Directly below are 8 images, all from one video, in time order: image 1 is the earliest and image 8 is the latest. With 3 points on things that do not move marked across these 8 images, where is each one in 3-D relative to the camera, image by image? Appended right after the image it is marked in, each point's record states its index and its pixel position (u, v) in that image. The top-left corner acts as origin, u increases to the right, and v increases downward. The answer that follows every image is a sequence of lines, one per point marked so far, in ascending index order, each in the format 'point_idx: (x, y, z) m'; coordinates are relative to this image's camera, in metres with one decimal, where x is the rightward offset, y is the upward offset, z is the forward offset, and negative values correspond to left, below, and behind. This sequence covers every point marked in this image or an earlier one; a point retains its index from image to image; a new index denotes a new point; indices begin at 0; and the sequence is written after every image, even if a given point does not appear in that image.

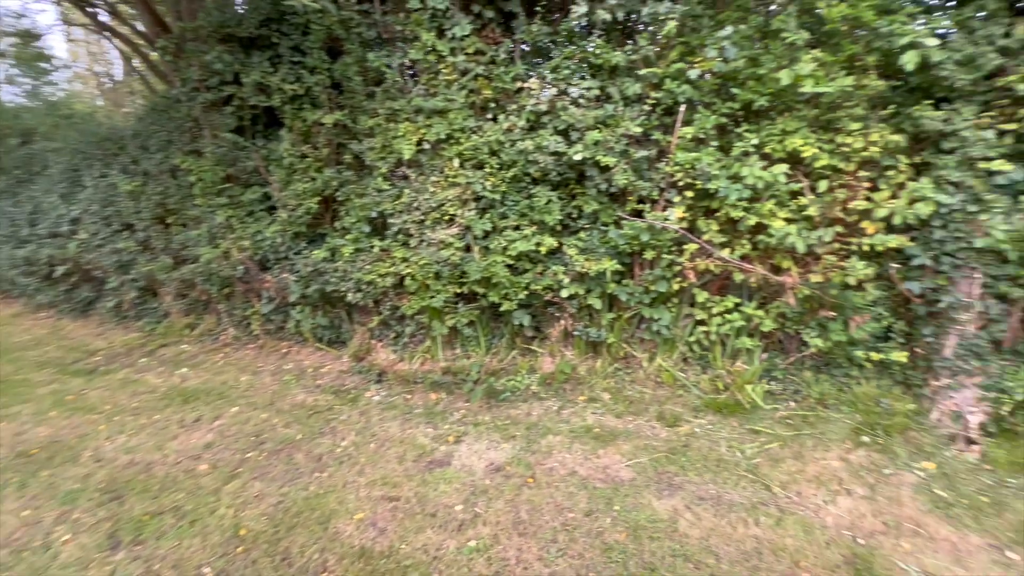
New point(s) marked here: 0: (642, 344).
0: (+1.0, -0.4, +3.5) m
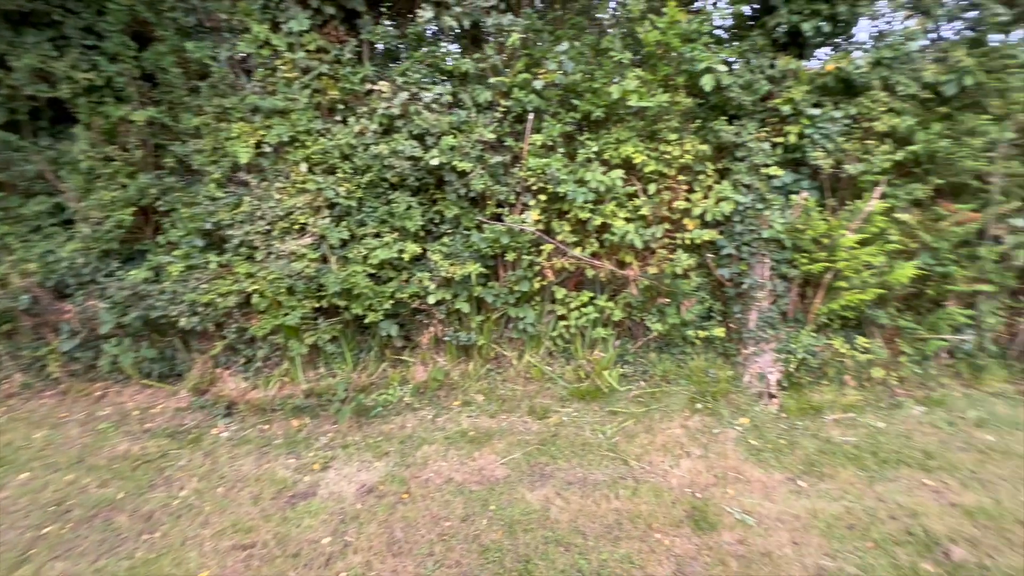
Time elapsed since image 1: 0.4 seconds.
0: (0.0, -0.4, +3.6) m
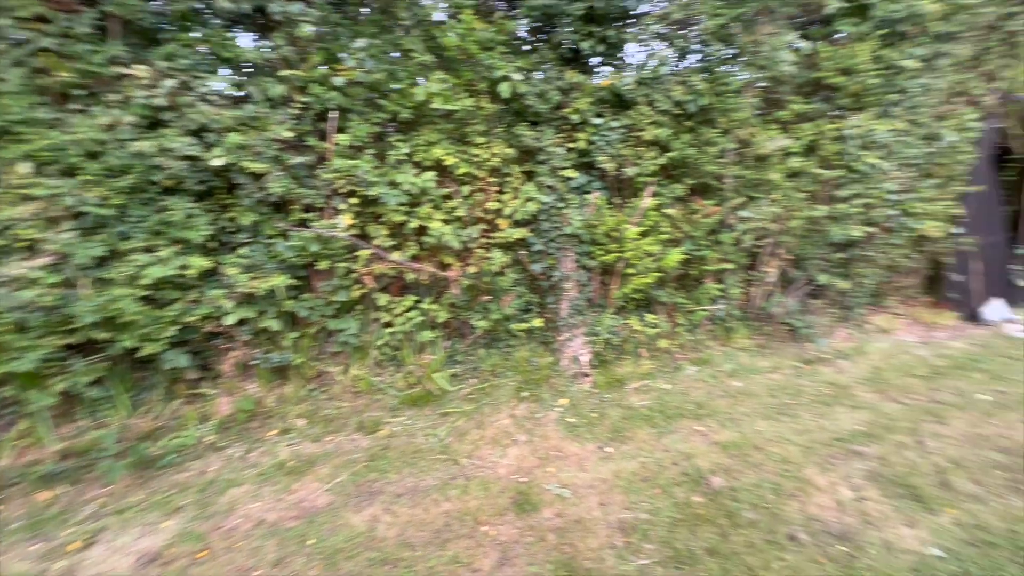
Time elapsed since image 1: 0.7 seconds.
0: (-1.3, -0.5, +3.3) m
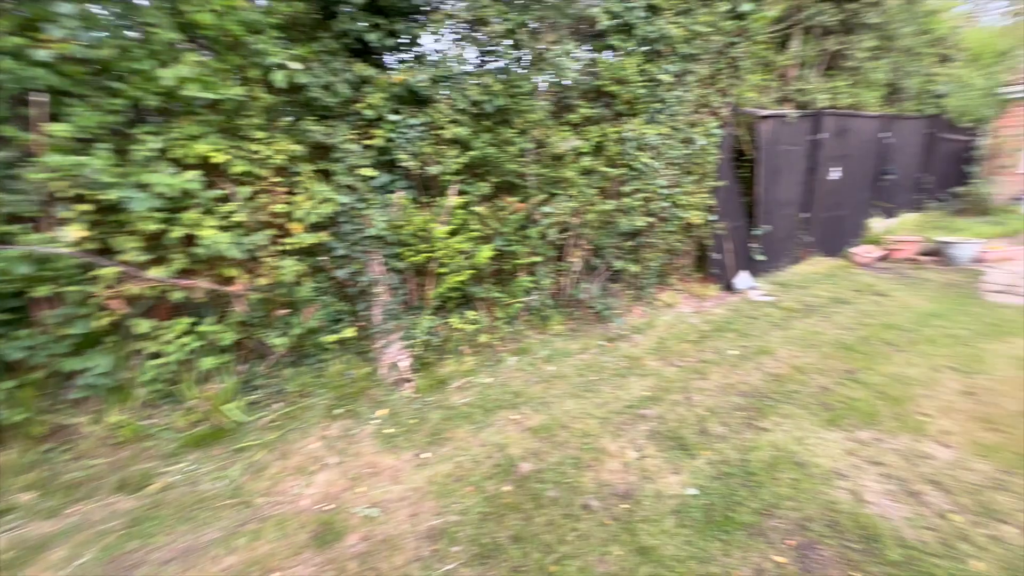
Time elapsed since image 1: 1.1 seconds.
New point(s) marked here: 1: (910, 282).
0: (-2.5, -0.7, +2.6) m
1: (+5.1, +0.1, +5.8) m
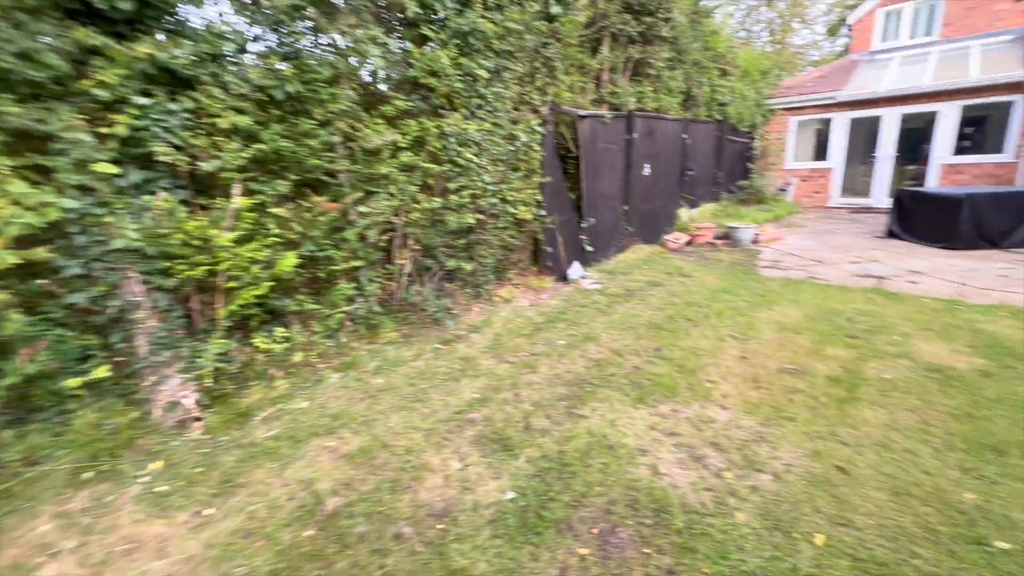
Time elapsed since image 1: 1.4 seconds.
0: (-3.4, -0.9, +1.6) m
1: (+2.9, +0.4, +6.7) m
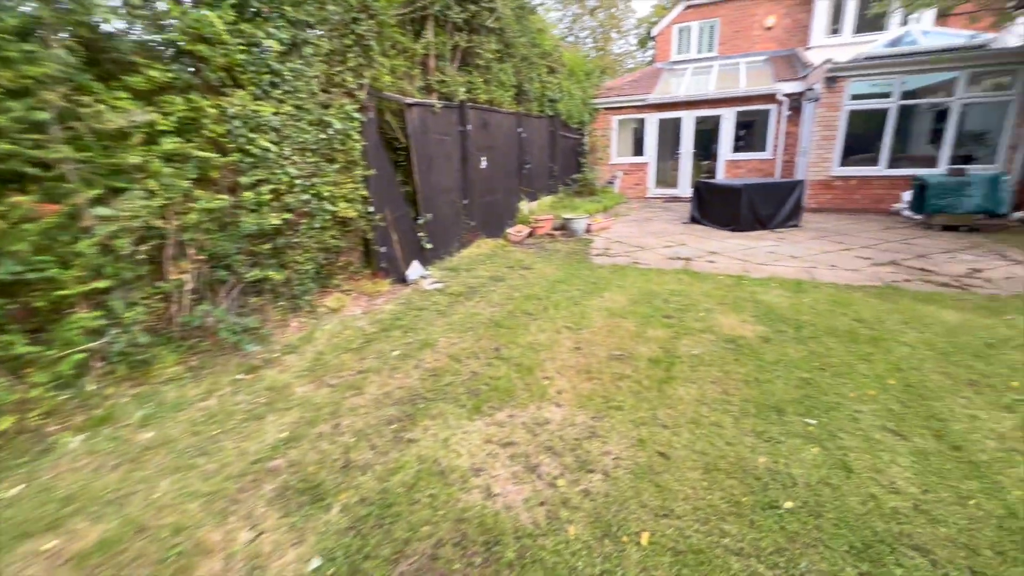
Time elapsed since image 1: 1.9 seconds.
0: (-3.9, -1.3, +0.2) m
1: (+0.5, +0.5, +6.9) m
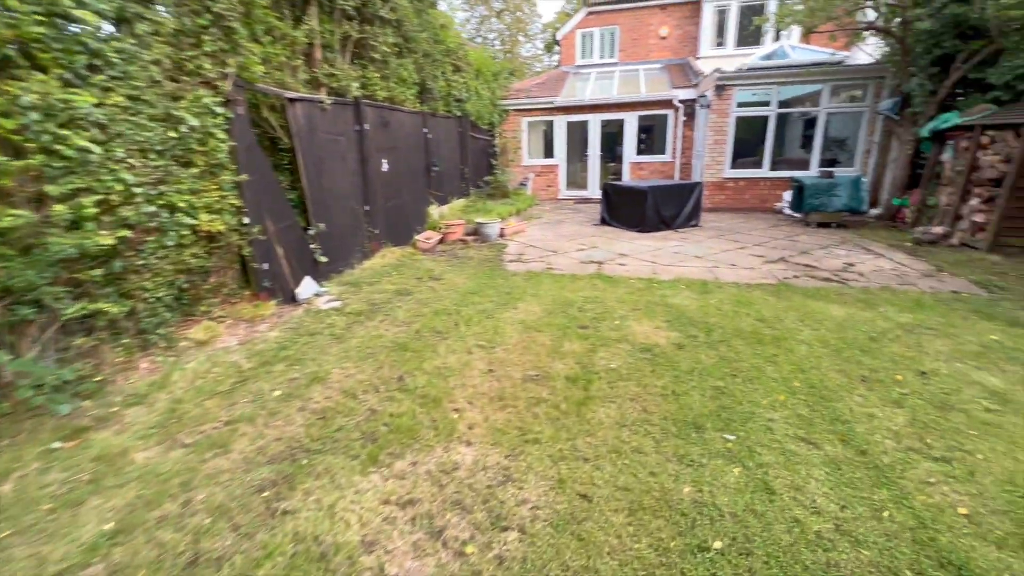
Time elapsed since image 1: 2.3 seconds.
0: (-3.8, -1.6, -0.9) m
1: (-0.8, +0.4, +6.5) m
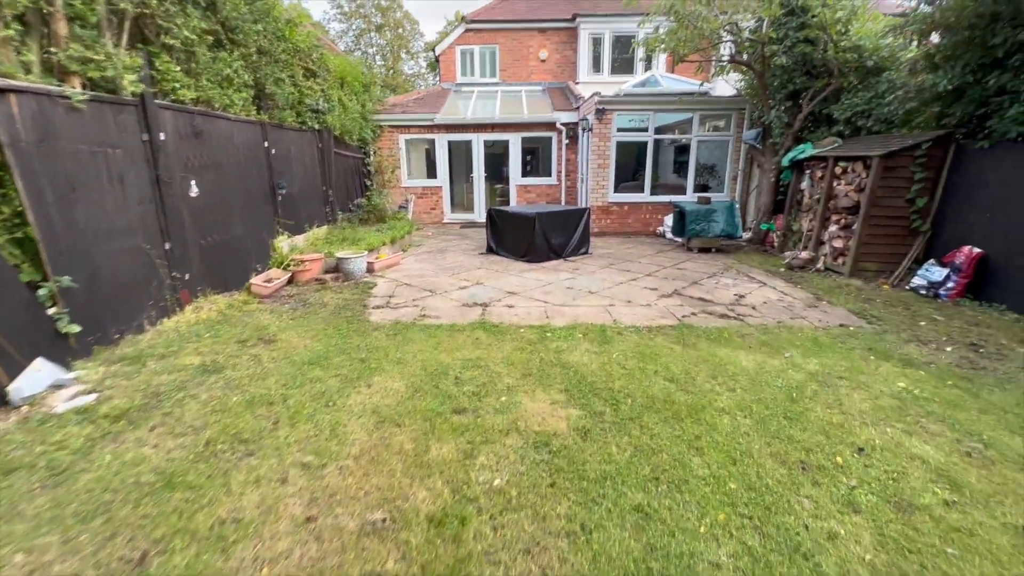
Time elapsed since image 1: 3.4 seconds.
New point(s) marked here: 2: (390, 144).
0: (-3.5, -2.0, -2.9) m
1: (-2.3, -0.3, +5.1) m
2: (-3.5, +4.2, +13.0) m
